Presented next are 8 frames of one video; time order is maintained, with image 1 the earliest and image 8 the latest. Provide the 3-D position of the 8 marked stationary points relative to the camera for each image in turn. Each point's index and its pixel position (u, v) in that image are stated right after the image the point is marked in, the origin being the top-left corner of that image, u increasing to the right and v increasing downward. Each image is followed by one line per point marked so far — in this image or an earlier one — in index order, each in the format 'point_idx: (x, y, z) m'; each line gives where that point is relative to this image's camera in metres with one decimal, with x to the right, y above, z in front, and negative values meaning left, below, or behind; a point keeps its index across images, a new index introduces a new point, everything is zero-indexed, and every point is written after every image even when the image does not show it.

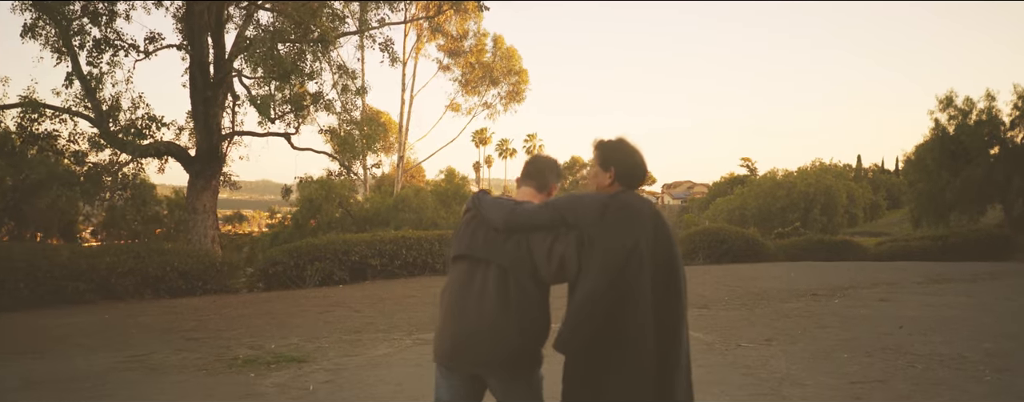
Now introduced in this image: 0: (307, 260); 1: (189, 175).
0: (-4.1, -1.2, +17.7) m
1: (-6.7, +0.5, +18.5) m
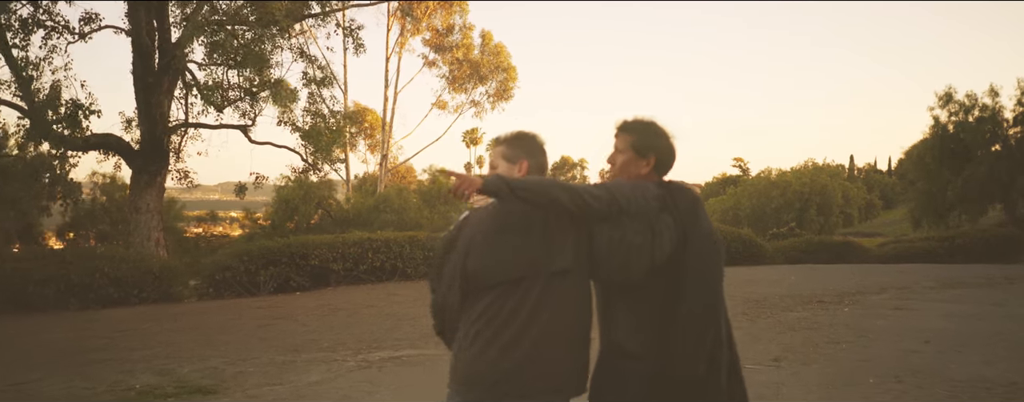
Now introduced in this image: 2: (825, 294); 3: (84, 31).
0: (-4.6, -1.2, +16.0) m
1: (-7.2, +0.6, +16.8) m
2: (+6.3, -1.9, +17.9) m
3: (-7.6, +3.0, +15.8) m
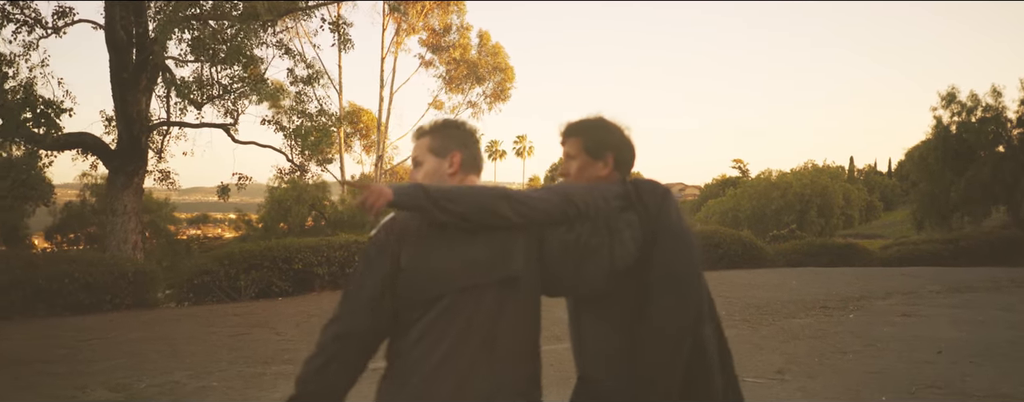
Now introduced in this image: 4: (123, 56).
0: (-4.7, -1.2, +15.4) m
1: (-7.3, +0.5, +16.2) m
2: (+6.1, -1.9, +17.2) m
3: (-7.8, +3.0, +15.2) m
4: (-6.7, +2.5, +15.3) m
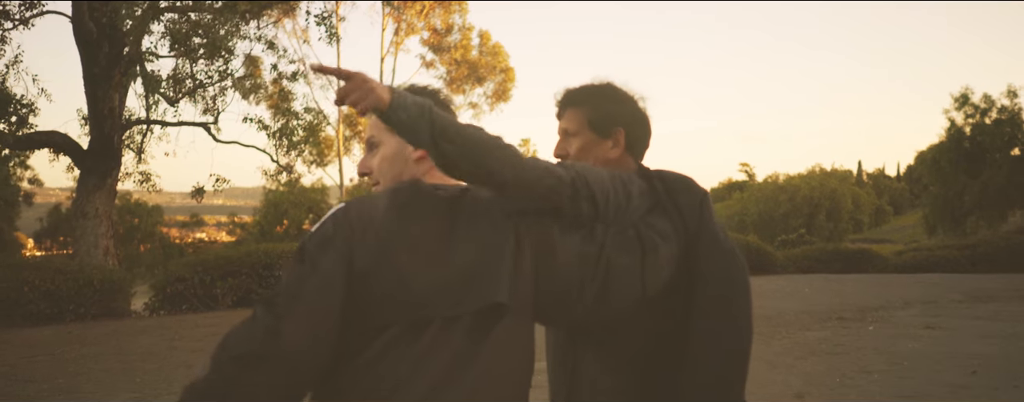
0: (-4.8, -1.2, +14.5) m
1: (-7.4, +0.5, +15.3) m
2: (+6.1, -2.0, +16.2) m
3: (-7.9, +3.0, +14.3) m
4: (-6.8, +2.4, +14.4) m
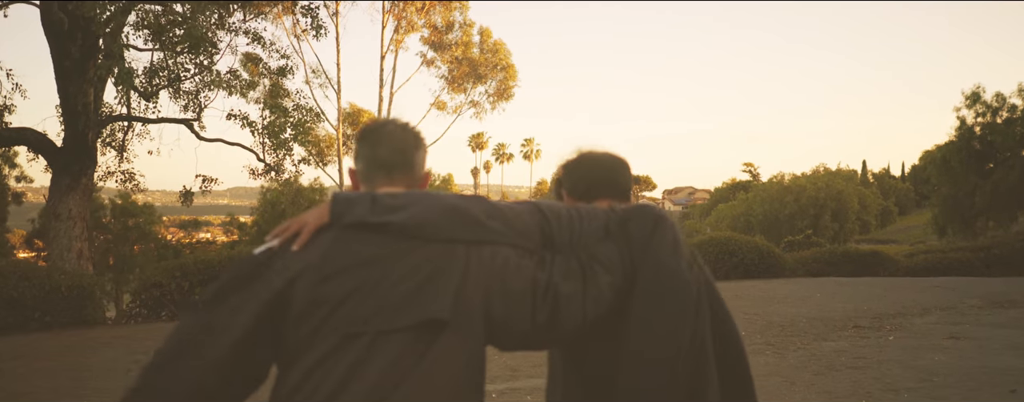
0: (-4.9, -1.2, +13.7) m
1: (-7.5, +0.5, +14.5) m
2: (+6.0, -2.0, +15.4) m
3: (-7.9, +2.9, +13.5) m
4: (-6.8, +2.4, +13.6) m
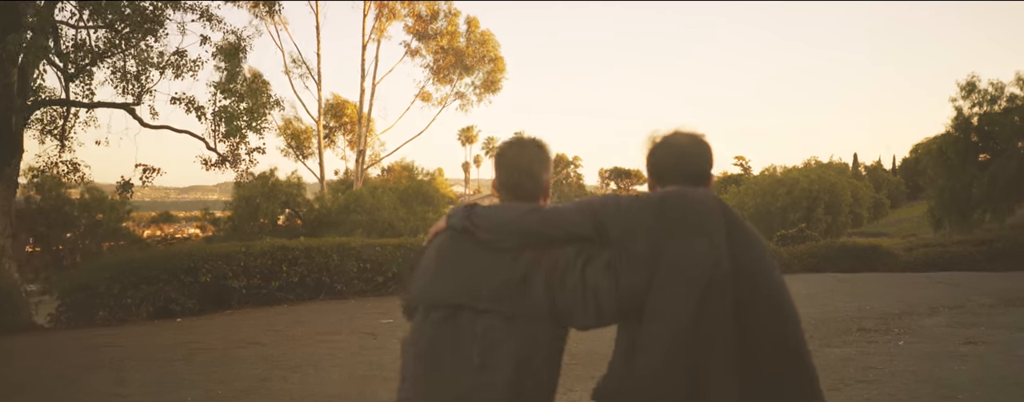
0: (-5.3, -1.1, +12.3) m
1: (-7.9, +0.6, +13.1) m
2: (+5.6, -1.8, +14.1) m
3: (-8.4, +3.0, +12.1) m
4: (-7.3, +2.5, +12.2) m
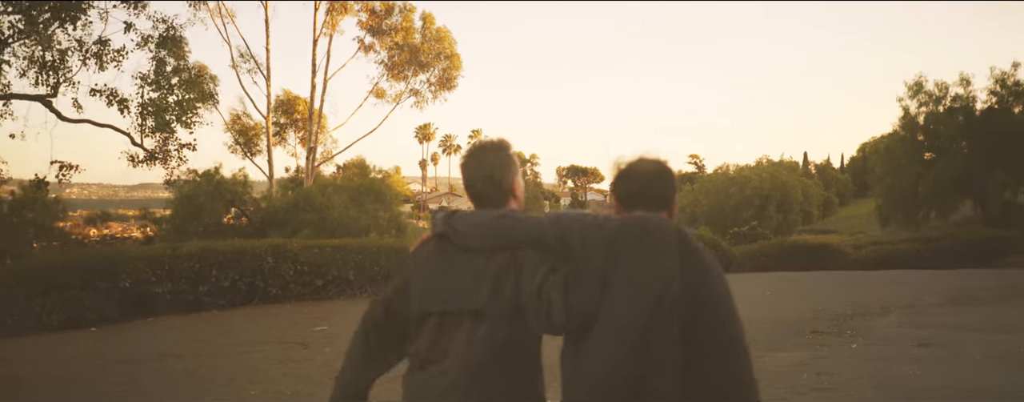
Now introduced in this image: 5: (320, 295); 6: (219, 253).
0: (-6.1, -1.1, +11.5) m
1: (-8.7, +0.6, +12.1) m
2: (+4.7, -1.8, +13.8) m
3: (-9.1, +3.1, +11.1) m
4: (-8.0, +2.6, +11.3) m
5: (-3.6, -1.8, +16.8) m
6: (-4.6, -0.8, +14.1) m
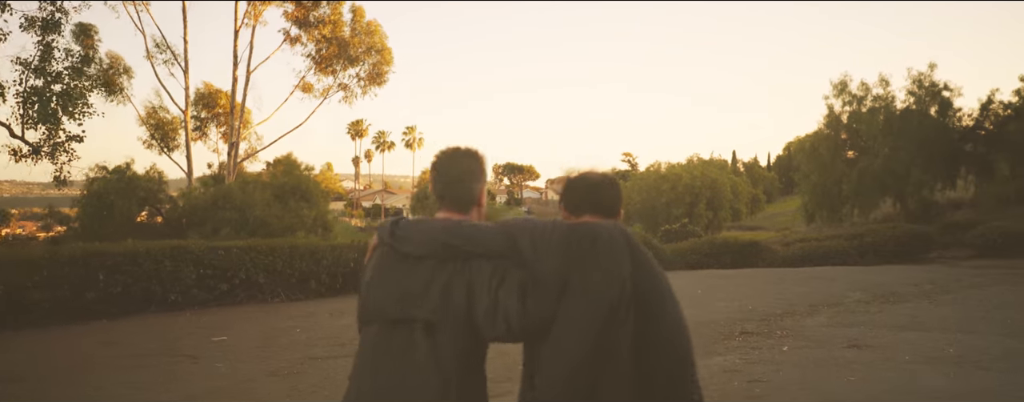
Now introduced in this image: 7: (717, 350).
0: (-7.1, -1.1, +10.3) m
1: (-9.8, +0.6, +10.7) m
2: (+3.5, -1.8, +13.4) m
3: (-10.1, +3.1, +9.7) m
4: (-9.0, +2.6, +9.9) m
5: (-5.0, -1.7, +15.7) m
6: (-5.8, -0.8, +12.9) m
7: (+2.4, -1.7, +10.3) m
